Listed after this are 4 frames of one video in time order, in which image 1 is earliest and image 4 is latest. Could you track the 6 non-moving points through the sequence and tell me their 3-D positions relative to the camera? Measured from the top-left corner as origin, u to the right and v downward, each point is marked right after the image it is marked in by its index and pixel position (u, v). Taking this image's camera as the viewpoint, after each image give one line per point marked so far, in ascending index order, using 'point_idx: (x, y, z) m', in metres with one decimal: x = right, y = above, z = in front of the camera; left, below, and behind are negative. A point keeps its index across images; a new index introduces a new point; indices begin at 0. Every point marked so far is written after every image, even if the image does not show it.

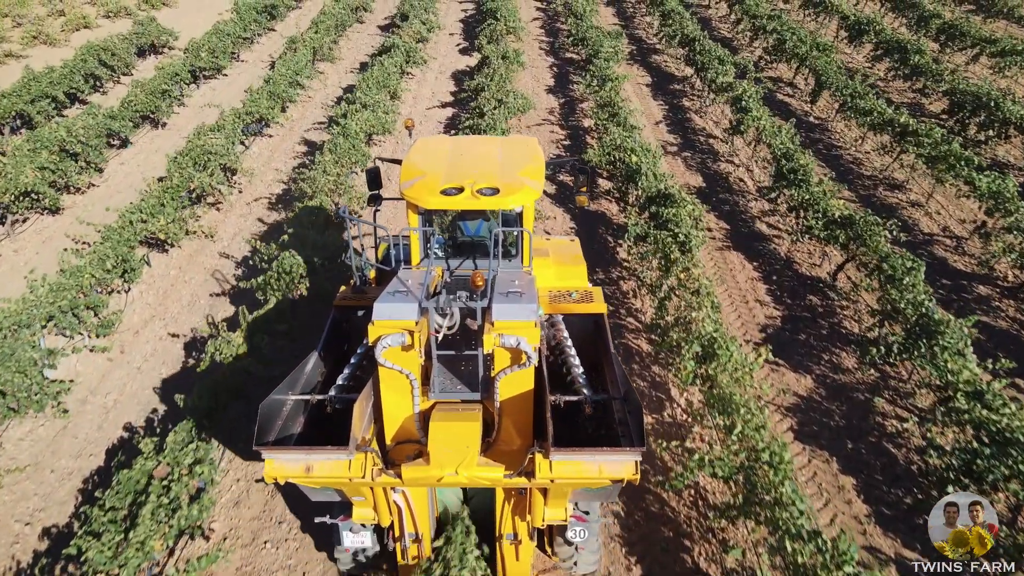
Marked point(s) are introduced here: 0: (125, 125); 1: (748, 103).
0: (-7.2, +3.0, +13.7) m
1: (+4.3, +3.4, +13.5) m
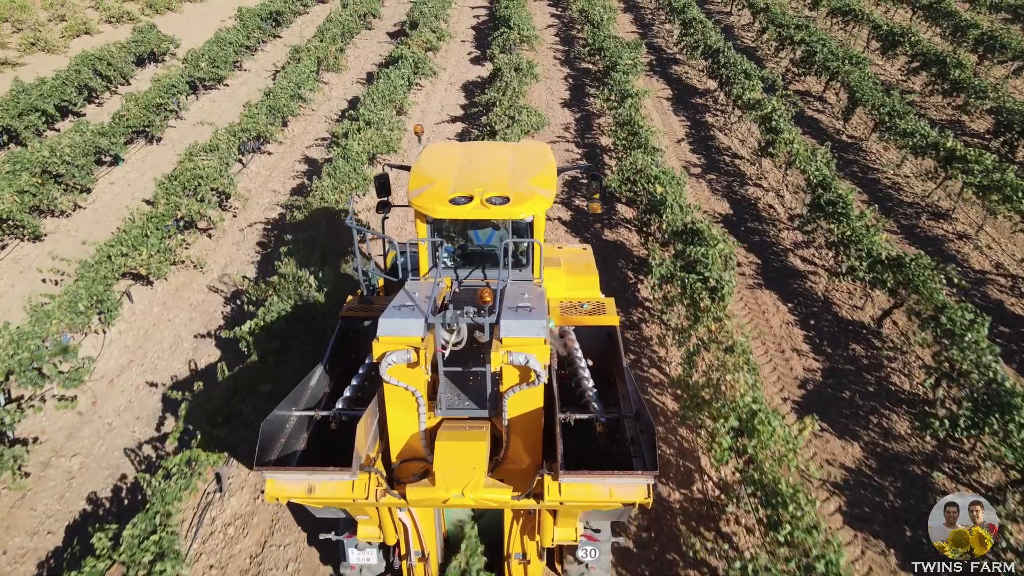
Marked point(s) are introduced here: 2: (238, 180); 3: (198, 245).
0: (-6.9, +2.6, +13.0) m
1: (+4.5, +2.8, +12.6) m
2: (-4.7, +1.8, +12.7) m
3: (-4.6, +0.6, +10.8) m
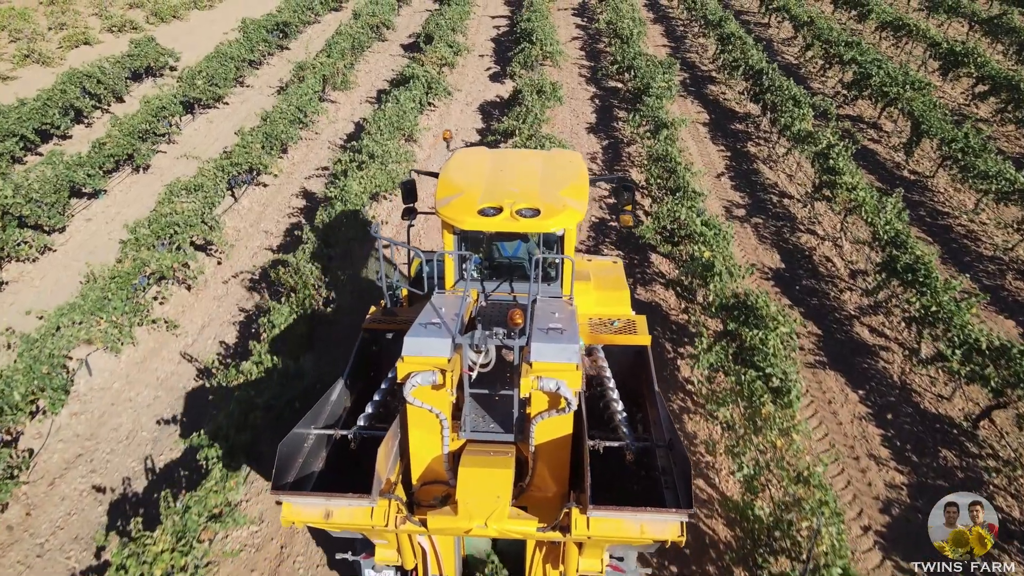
0: (-6.6, +1.8, +11.7) m
1: (+4.8, +1.9, +11.1) m
2: (-4.4, +1.0, +11.4) m
3: (-4.3, -0.2, +9.5) m
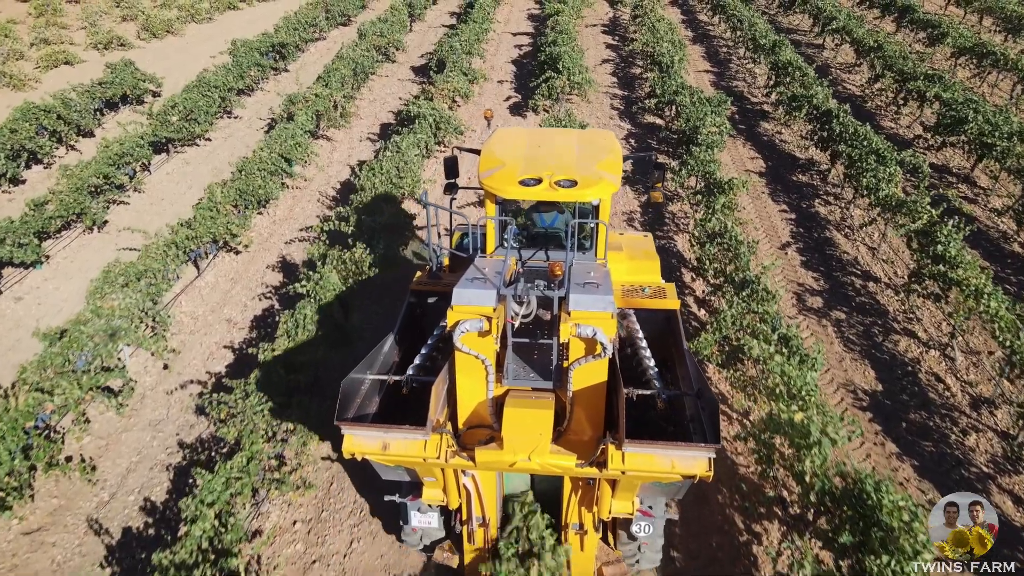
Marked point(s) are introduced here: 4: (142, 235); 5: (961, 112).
0: (-6.4, +0.6, +9.7) m
1: (+5.1, +0.5, +8.7) m
2: (-4.1, -0.2, +9.3) m
3: (-4.1, -1.4, +7.4) m
4: (-5.5, +0.8, +11.0) m
5: (+7.4, +2.9, +12.2) m
